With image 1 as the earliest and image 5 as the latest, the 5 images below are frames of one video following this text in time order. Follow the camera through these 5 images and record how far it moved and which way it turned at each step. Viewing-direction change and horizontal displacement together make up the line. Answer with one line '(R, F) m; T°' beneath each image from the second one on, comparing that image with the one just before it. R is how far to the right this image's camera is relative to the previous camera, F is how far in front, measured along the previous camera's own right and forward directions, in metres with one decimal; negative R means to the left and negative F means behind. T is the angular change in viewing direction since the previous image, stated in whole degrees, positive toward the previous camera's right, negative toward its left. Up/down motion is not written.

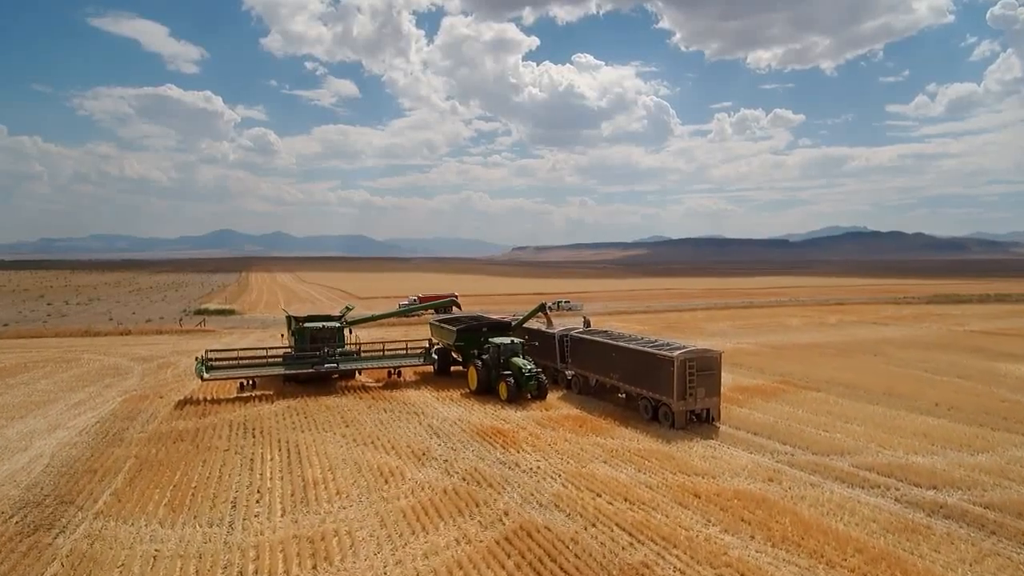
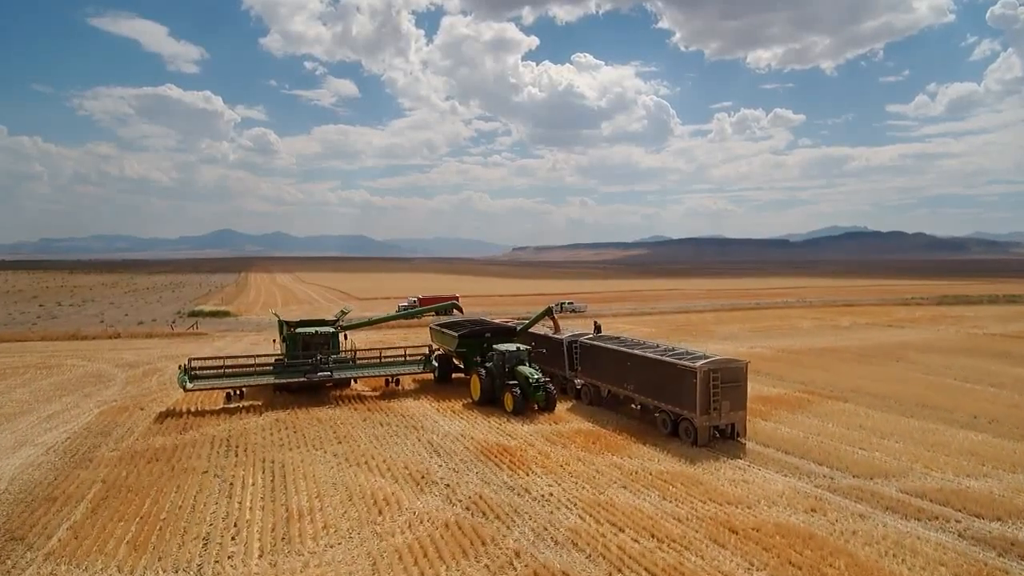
(-0.2, +1.4) m; 0°
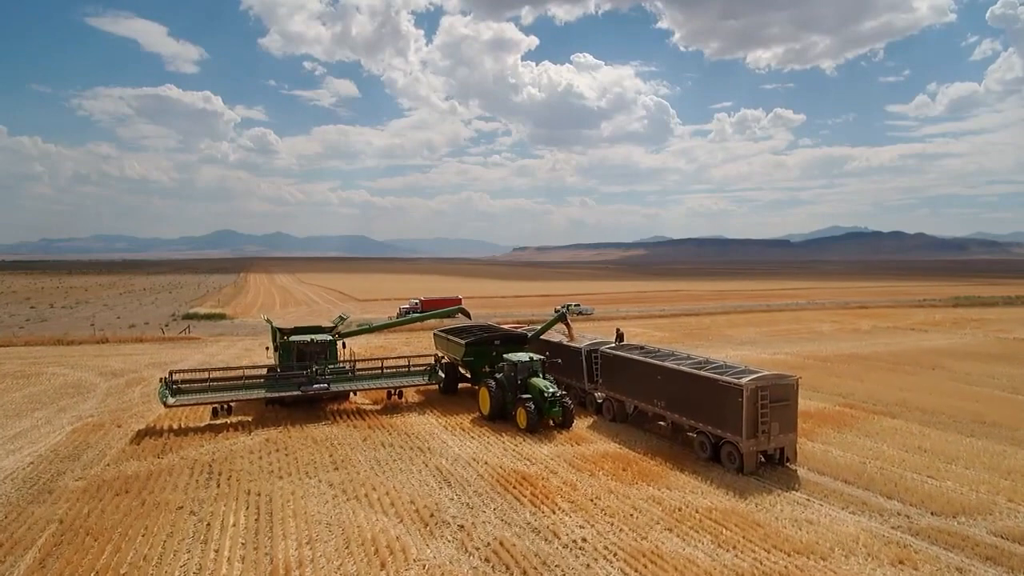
(-0.4, +1.8) m; 0°
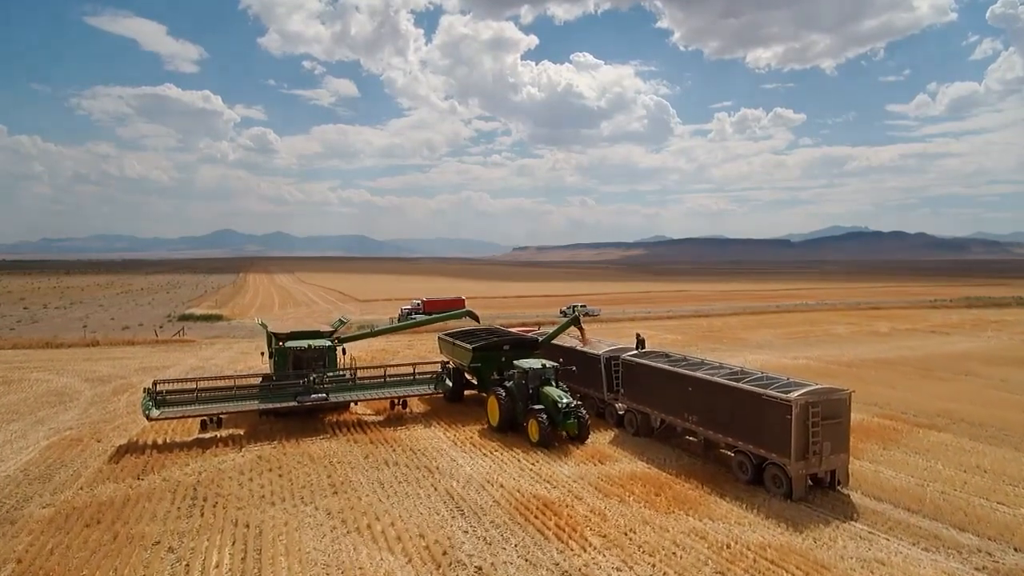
(-0.4, +1.4) m; 0°
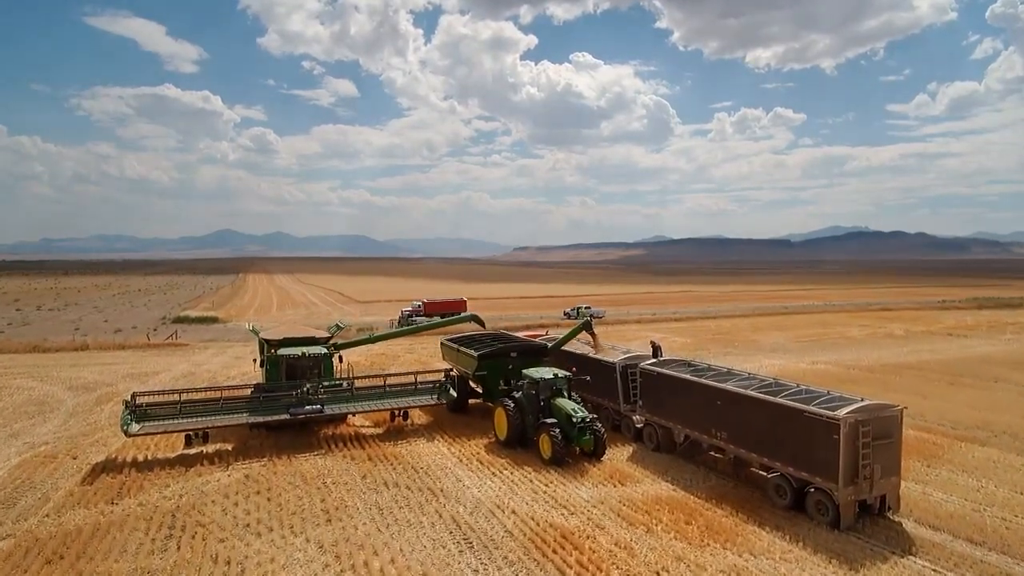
(-0.2, +1.2) m; 0°
